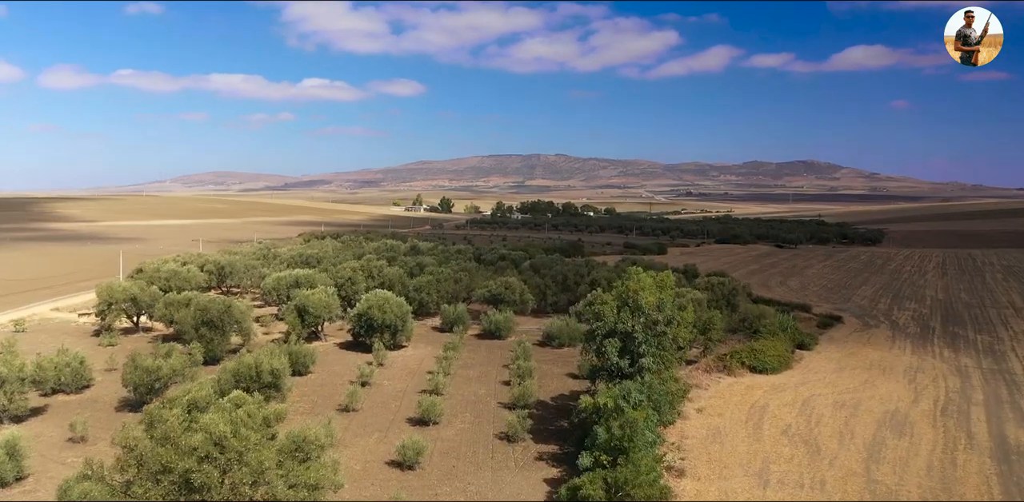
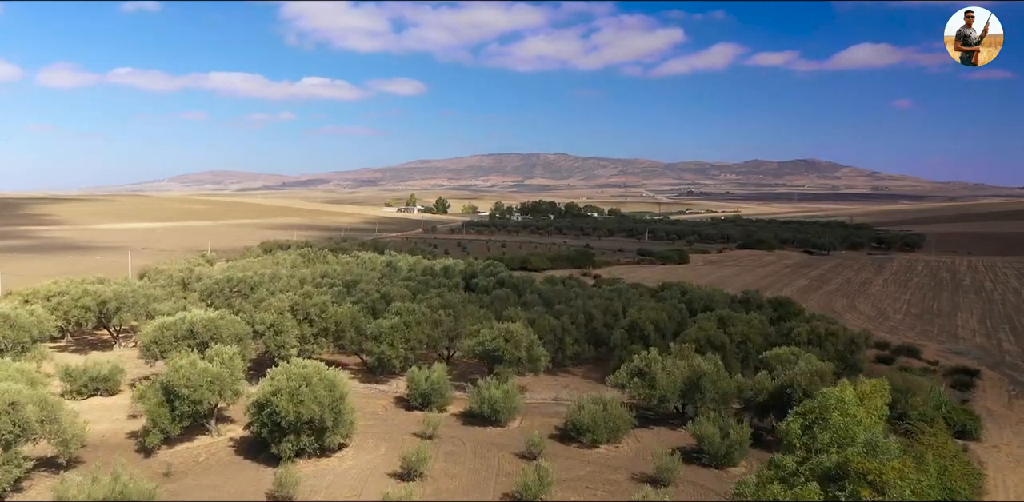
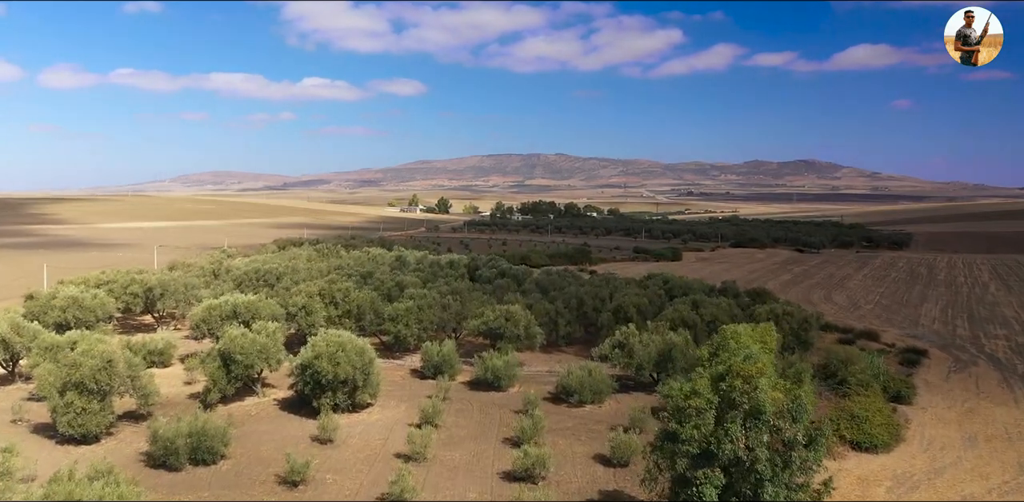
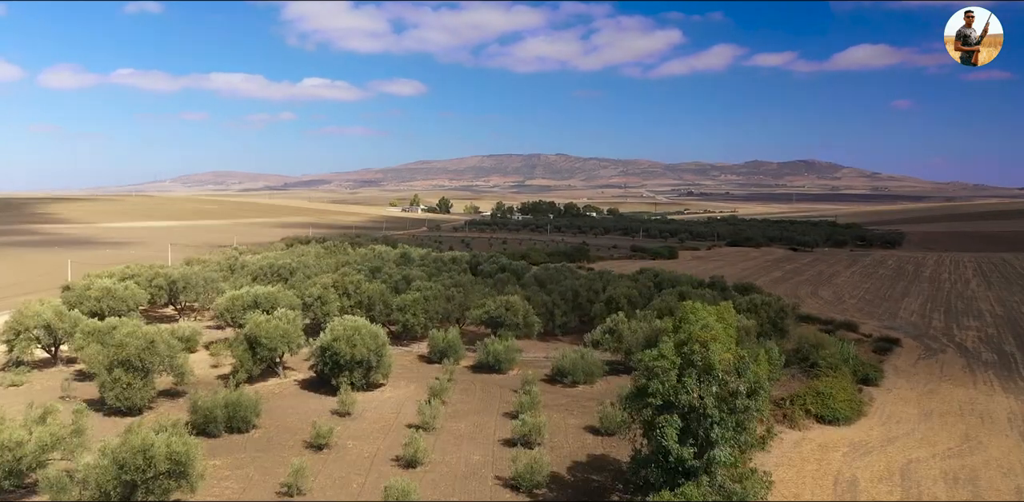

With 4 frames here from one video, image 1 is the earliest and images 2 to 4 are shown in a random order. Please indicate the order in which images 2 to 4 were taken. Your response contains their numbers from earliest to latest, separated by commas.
4, 3, 2
